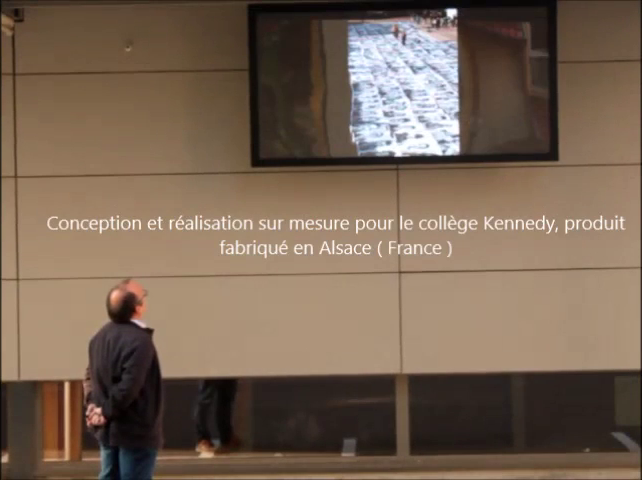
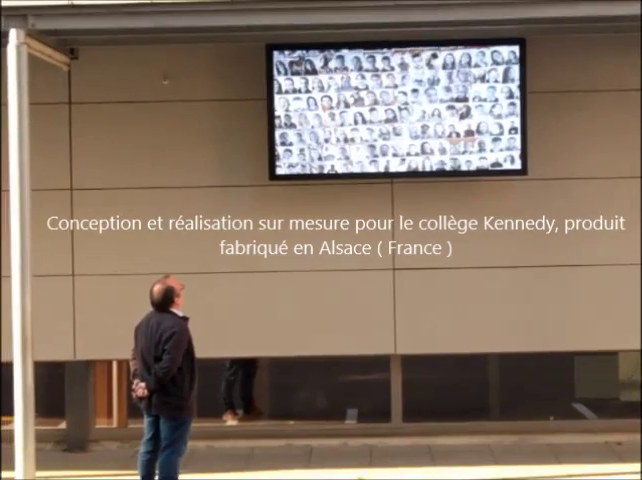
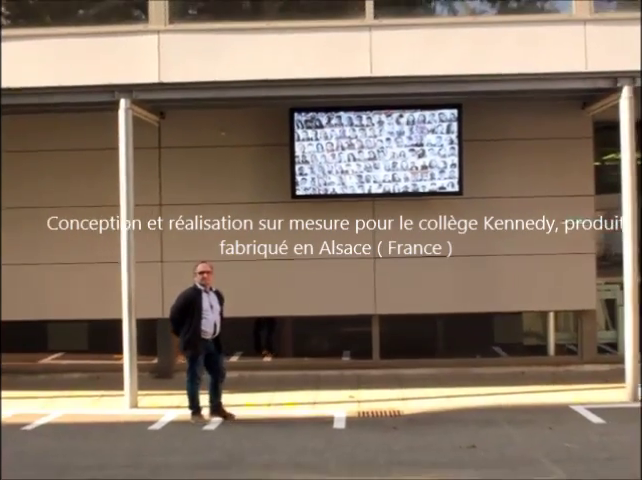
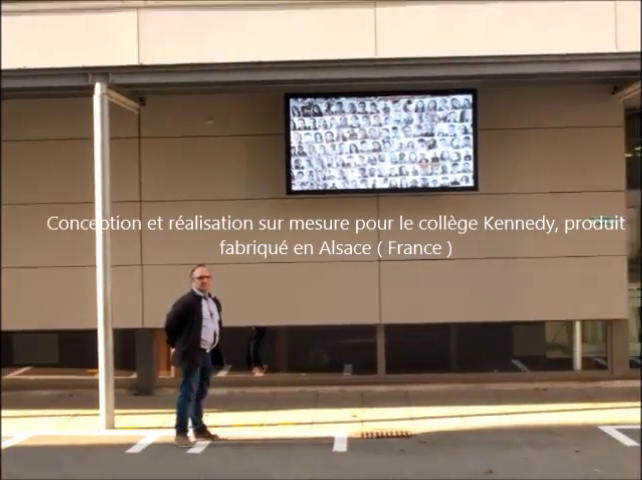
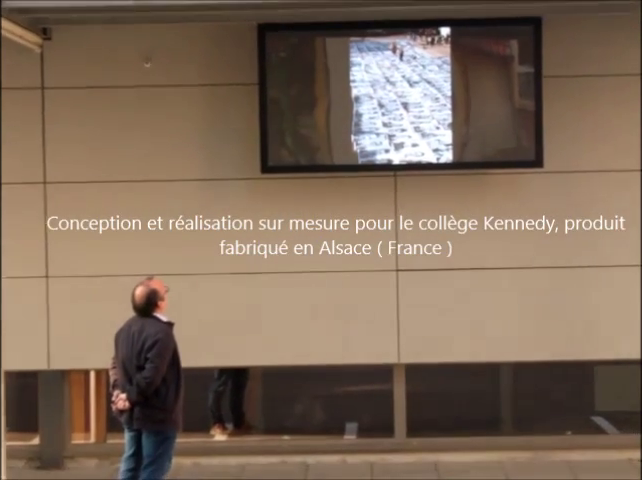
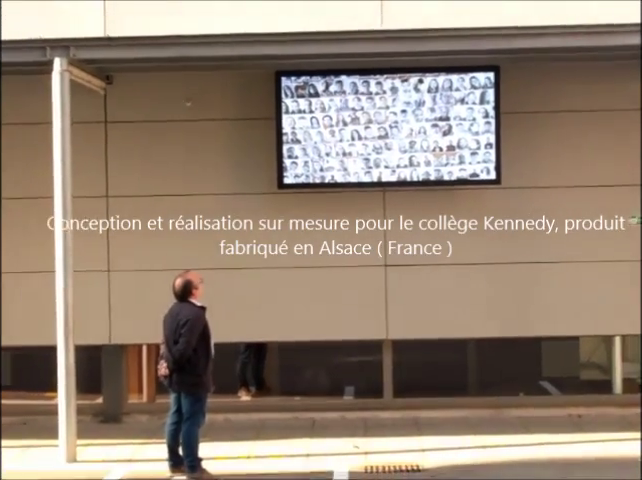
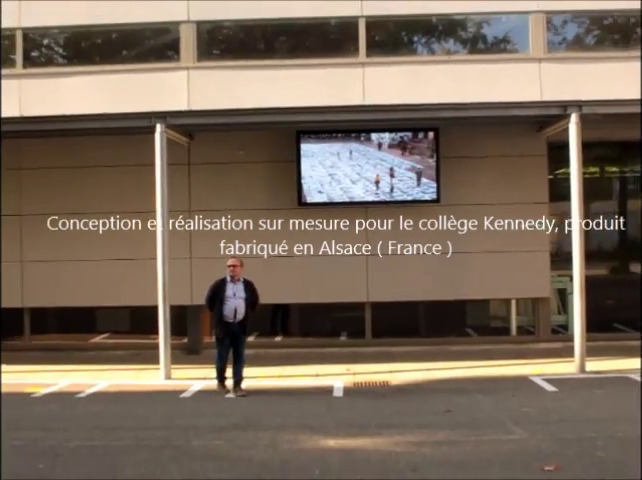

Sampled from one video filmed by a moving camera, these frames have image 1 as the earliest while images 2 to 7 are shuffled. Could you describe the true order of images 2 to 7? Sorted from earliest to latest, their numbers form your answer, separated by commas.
5, 2, 6, 4, 3, 7
